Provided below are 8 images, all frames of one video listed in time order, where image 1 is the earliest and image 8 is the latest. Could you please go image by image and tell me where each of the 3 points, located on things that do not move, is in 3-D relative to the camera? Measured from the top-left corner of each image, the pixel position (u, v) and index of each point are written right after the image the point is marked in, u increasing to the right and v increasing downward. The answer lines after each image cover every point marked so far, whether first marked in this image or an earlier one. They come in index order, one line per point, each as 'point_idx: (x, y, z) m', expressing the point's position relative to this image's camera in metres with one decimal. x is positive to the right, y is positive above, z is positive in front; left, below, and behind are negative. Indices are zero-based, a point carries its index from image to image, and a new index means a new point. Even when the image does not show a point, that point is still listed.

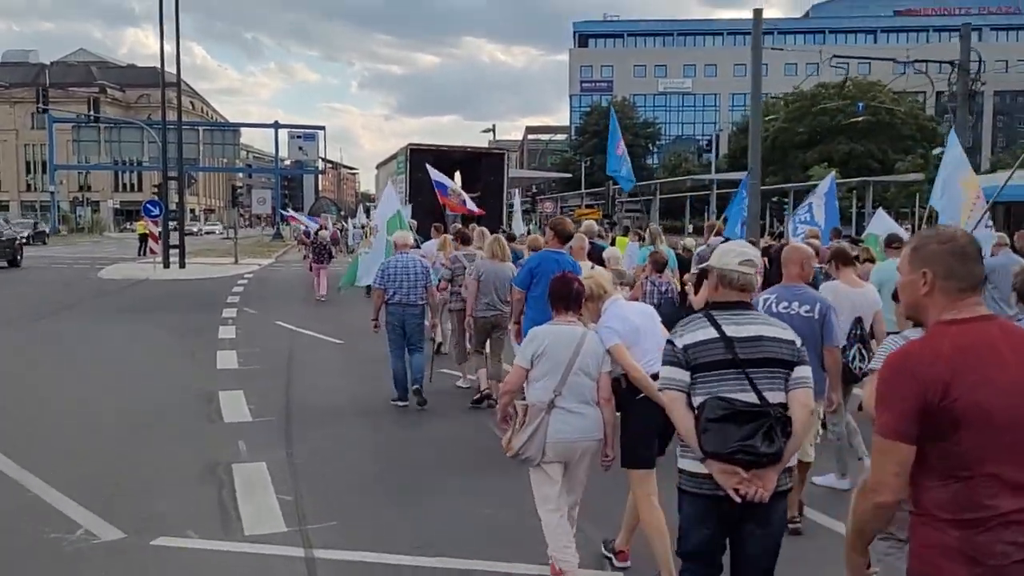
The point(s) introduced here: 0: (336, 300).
0: (-3.7, -0.3, +18.8) m
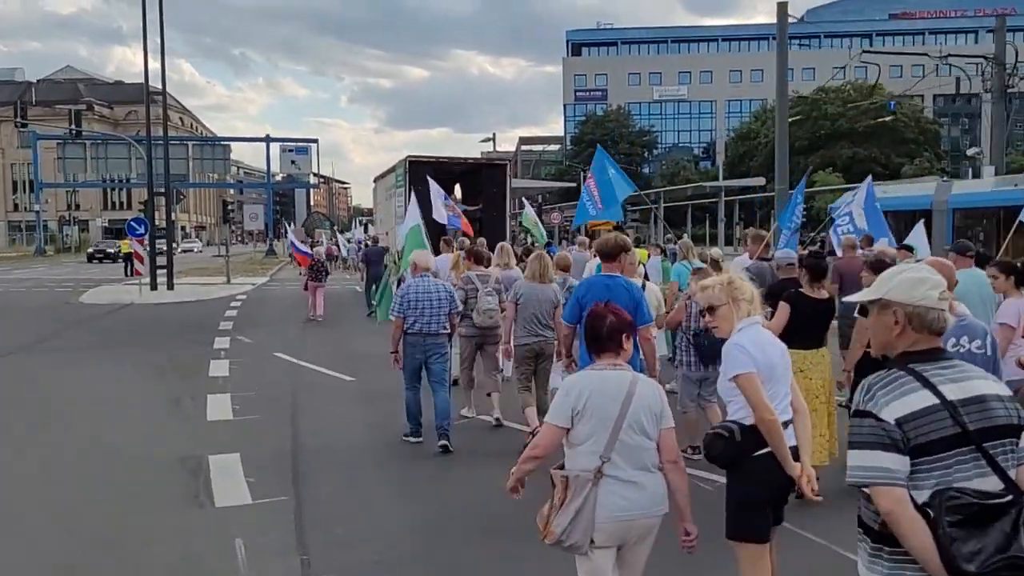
0: (-3.5, -0.7, +17.6) m
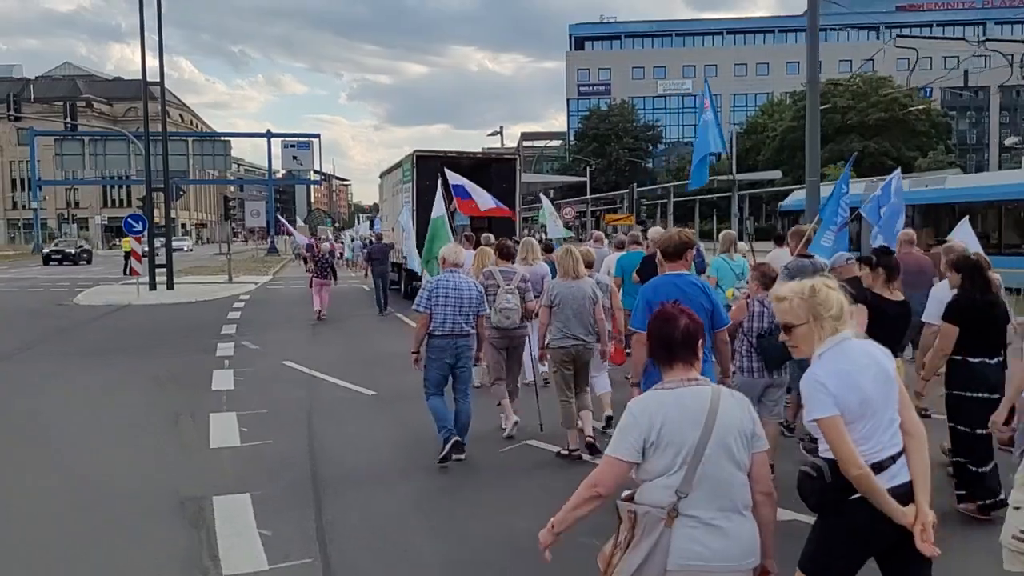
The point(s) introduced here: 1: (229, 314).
0: (-3.2, -0.6, +16.8) m
1: (-5.2, -0.5, +16.1) m
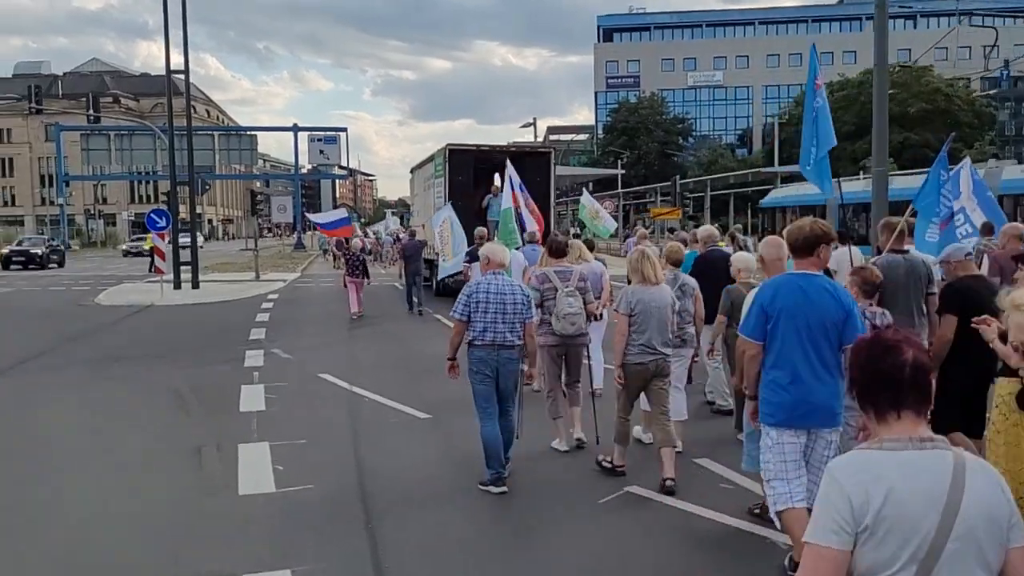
0: (-2.4, -0.6, +15.9) m
1: (-4.4, -0.5, +15.3) m
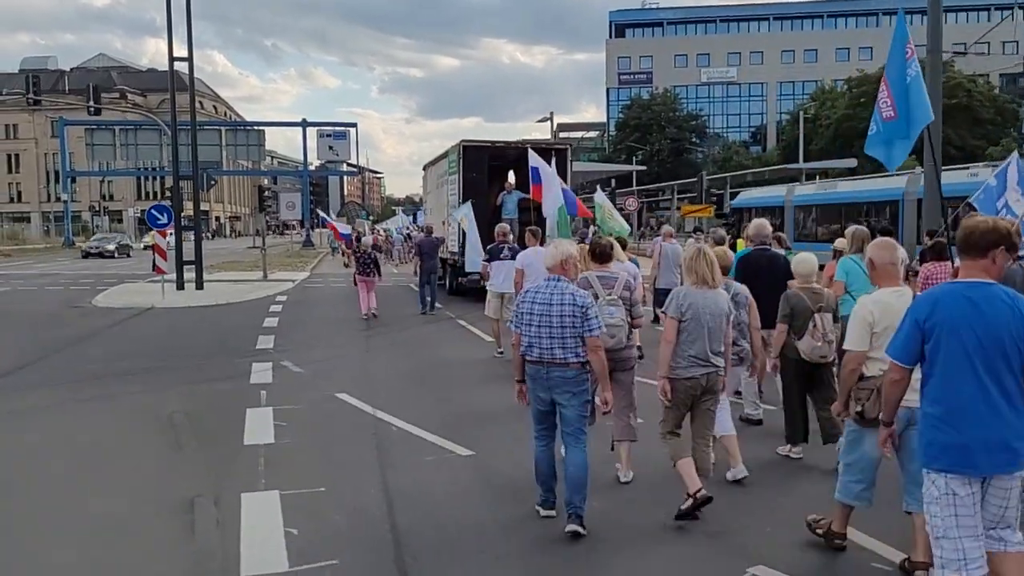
0: (-2.0, -0.6, +15.0) m
1: (-4.0, -0.5, +14.4) m
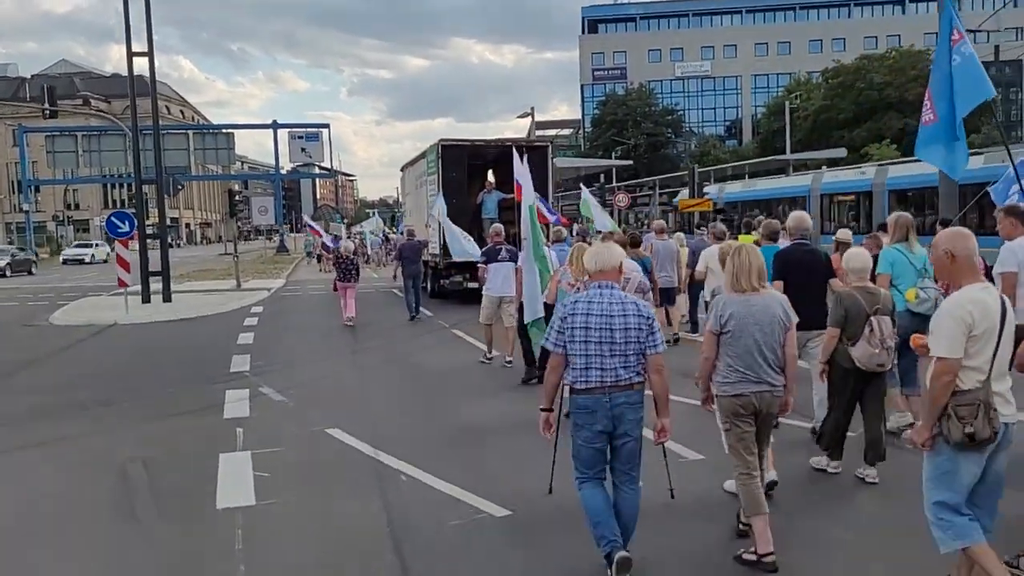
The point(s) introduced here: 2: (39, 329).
0: (-2.1, -0.8, +13.9) m
1: (-4.1, -0.7, +13.3) m
2: (-7.6, -0.6, +14.1) m
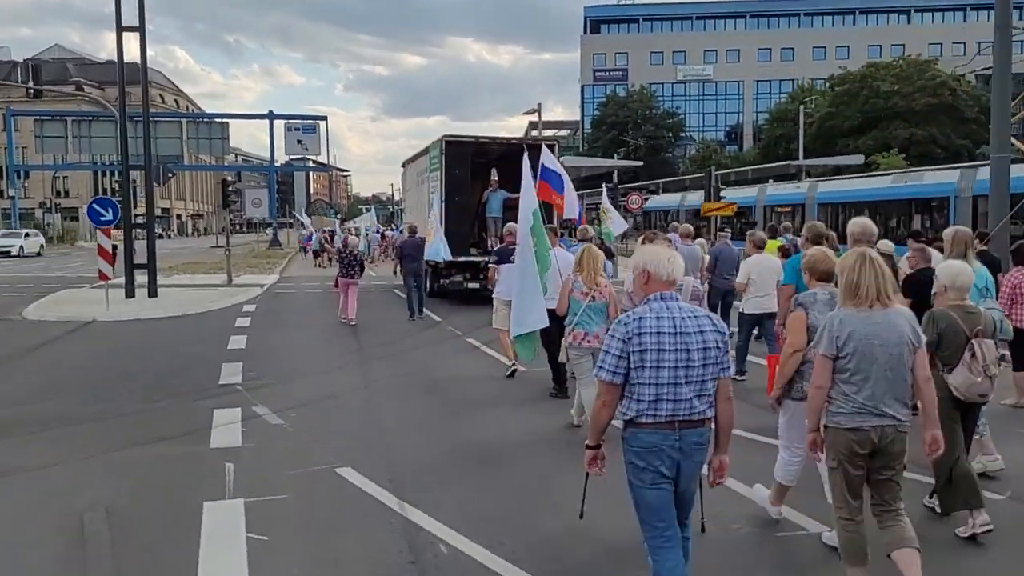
0: (-2.0, -0.8, +13.0) m
1: (-3.9, -0.7, +12.3) m
2: (-7.4, -0.5, +13.0) m
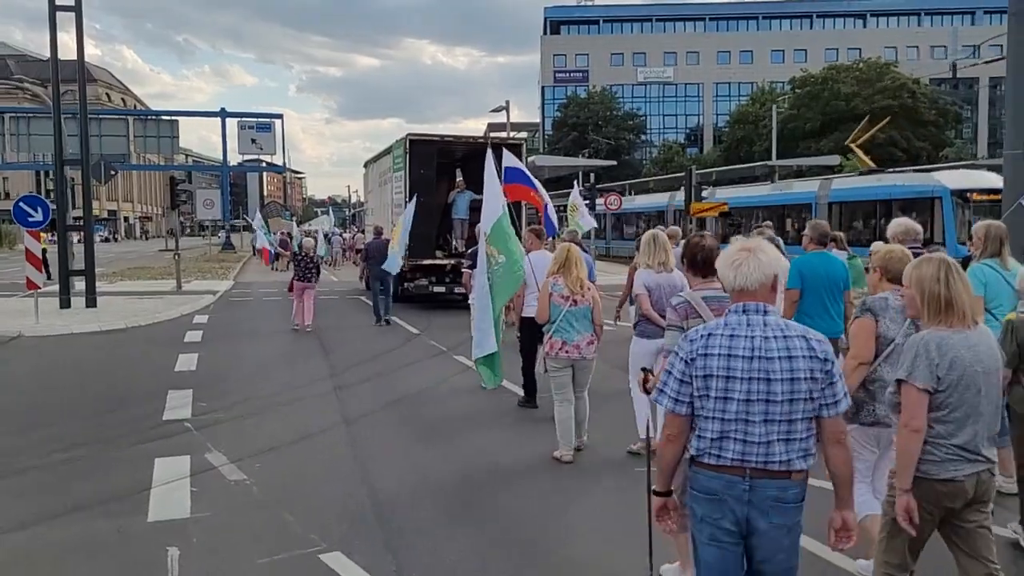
0: (-2.2, -0.9, +11.8) m
1: (-4.2, -0.8, +11.0) m
2: (-7.6, -0.6, +11.5) m
